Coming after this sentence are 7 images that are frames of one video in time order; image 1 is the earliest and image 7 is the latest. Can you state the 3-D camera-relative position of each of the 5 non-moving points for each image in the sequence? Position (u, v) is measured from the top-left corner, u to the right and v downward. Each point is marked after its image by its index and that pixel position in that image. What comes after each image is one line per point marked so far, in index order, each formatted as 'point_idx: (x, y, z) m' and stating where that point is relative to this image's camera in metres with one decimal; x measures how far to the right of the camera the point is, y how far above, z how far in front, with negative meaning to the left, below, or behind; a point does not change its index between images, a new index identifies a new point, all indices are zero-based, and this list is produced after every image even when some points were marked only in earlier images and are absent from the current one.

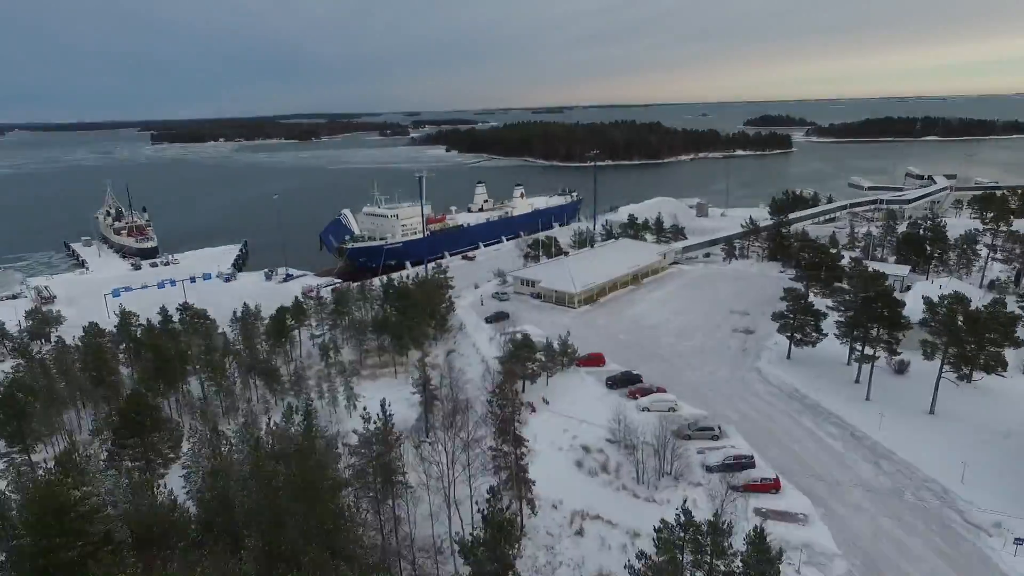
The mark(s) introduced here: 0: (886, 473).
0: (+9.7, -4.8, +16.0) m
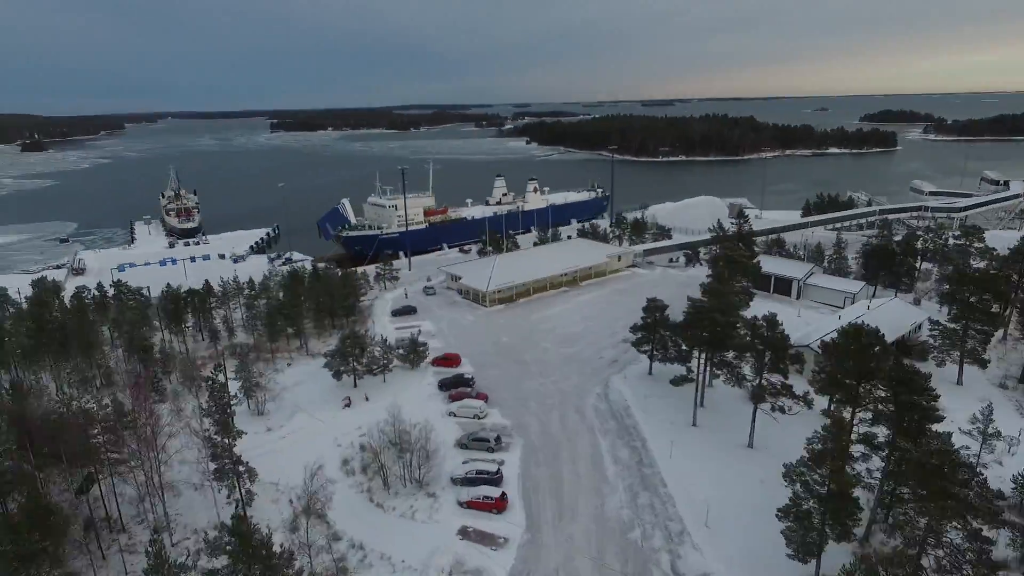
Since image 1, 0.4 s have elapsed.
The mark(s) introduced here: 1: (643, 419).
0: (+3.0, -5.2, +14.7) m
1: (+3.9, -3.9, +18.6) m
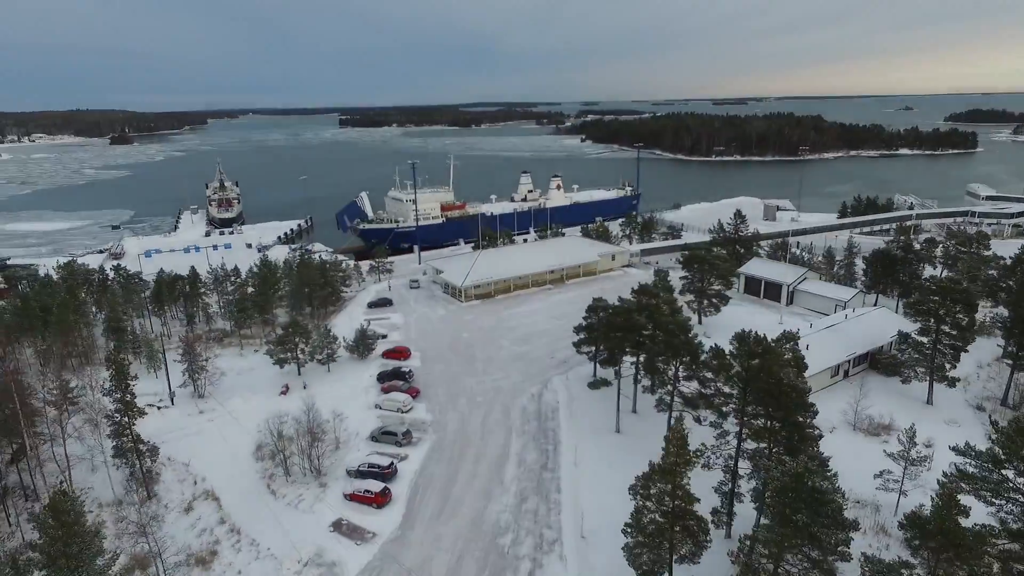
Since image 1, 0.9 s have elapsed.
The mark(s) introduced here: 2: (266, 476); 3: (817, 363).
0: (+0.2, -5.1, +14.2) m
1: (+1.6, -3.9, +18.0) m
2: (-6.3, -4.8, +15.9) m
3: (+9.6, -2.3, +19.3) m
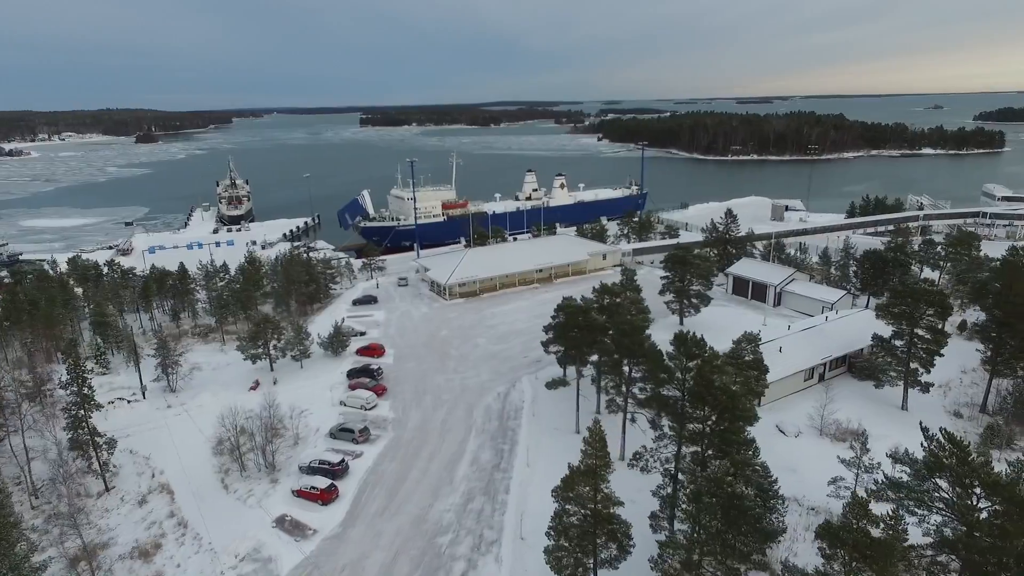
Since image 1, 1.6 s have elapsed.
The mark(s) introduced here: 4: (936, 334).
0: (-1.1, -5.1, +14.1) m
1: (+0.4, -3.8, +17.8) m
2: (-7.5, -4.7, +16.0) m
3: (+8.5, -2.3, +18.8) m
4: (+11.8, -1.2, +17.2) m
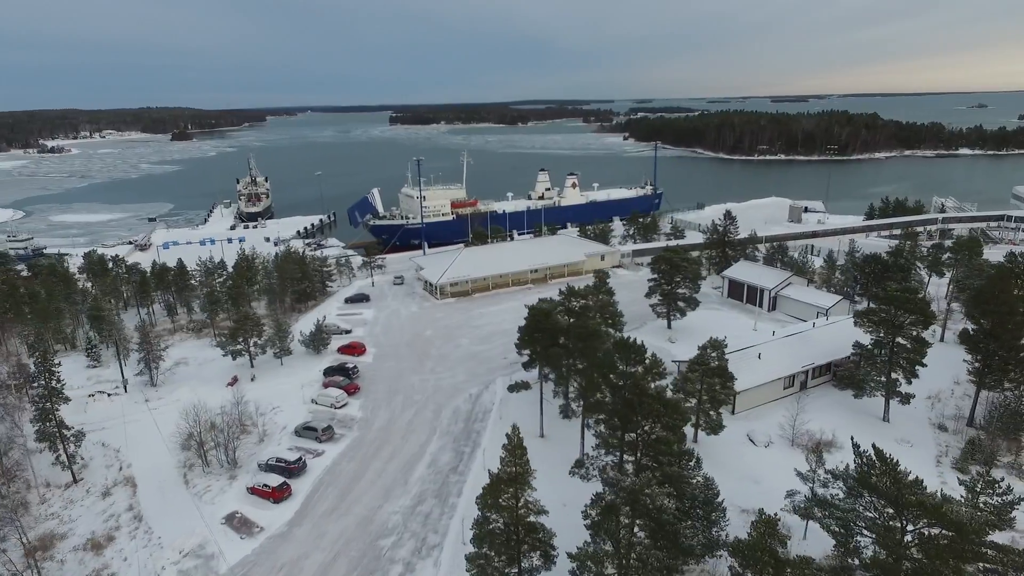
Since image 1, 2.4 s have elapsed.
0: (-2.2, -5.1, +14.0) m
1: (-0.5, -3.9, +17.6) m
2: (-8.6, -4.7, +16.2) m
3: (+7.6, -2.5, +18.3) m
4: (+10.9, -1.4, +16.5) m
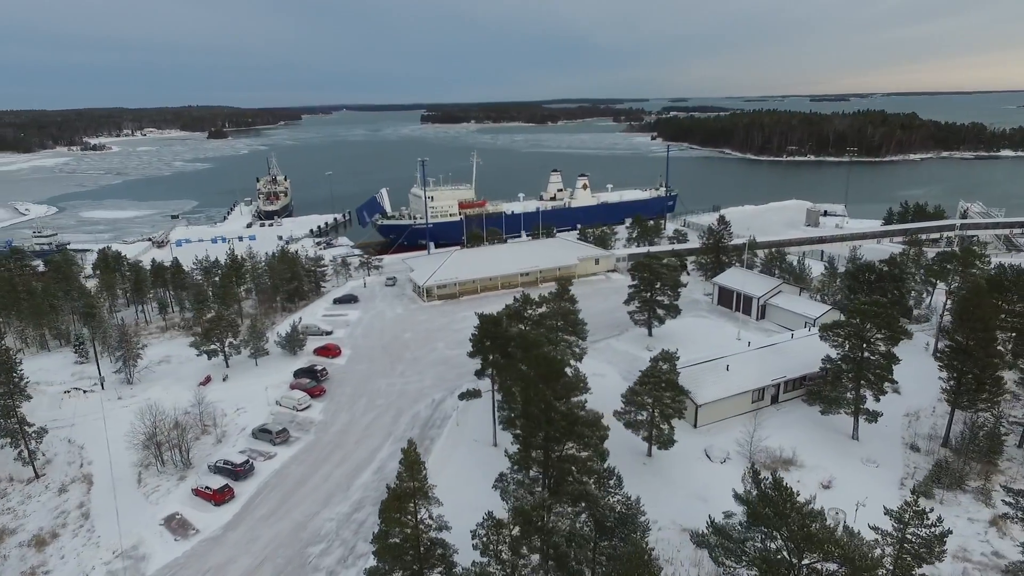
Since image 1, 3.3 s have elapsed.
0: (-3.7, -5.2, +13.9) m
1: (-1.8, -4.0, +17.5) m
2: (-9.9, -4.7, +16.5) m
3: (+6.4, -2.8, +17.7) m
4: (+9.6, -1.8, +15.8) m
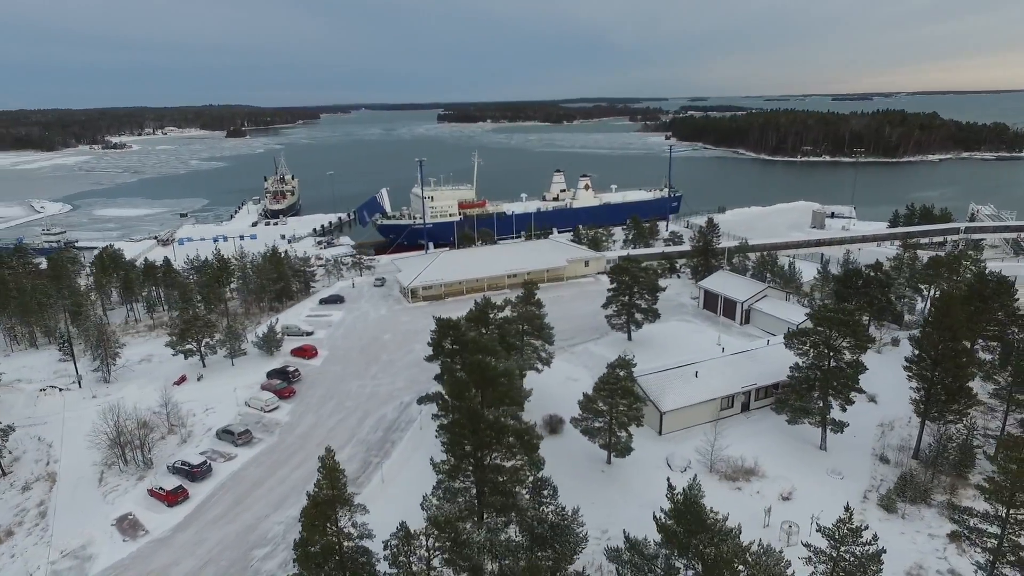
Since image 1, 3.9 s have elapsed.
0: (-4.8, -5.3, +13.9) m
1: (-2.8, -4.1, +17.4) m
2: (-11.0, -4.7, +16.6) m
3: (+5.3, -2.9, +17.4) m
4: (+8.5, -1.9, +15.4) m
